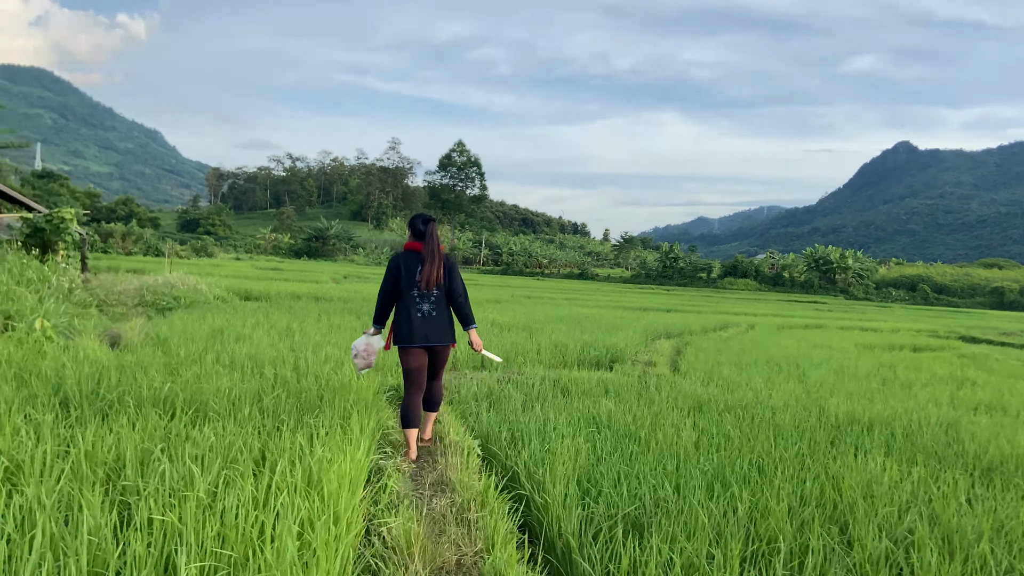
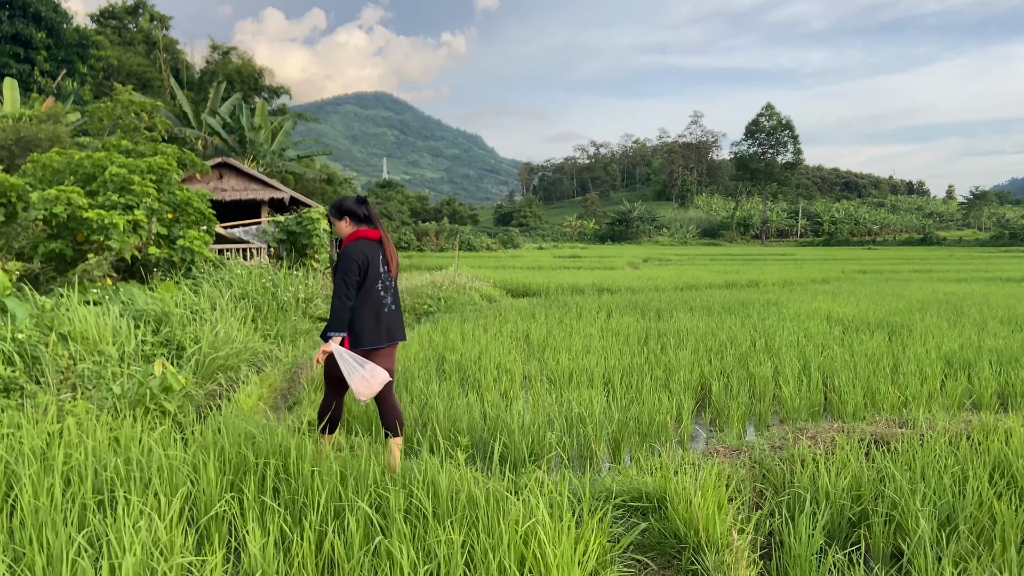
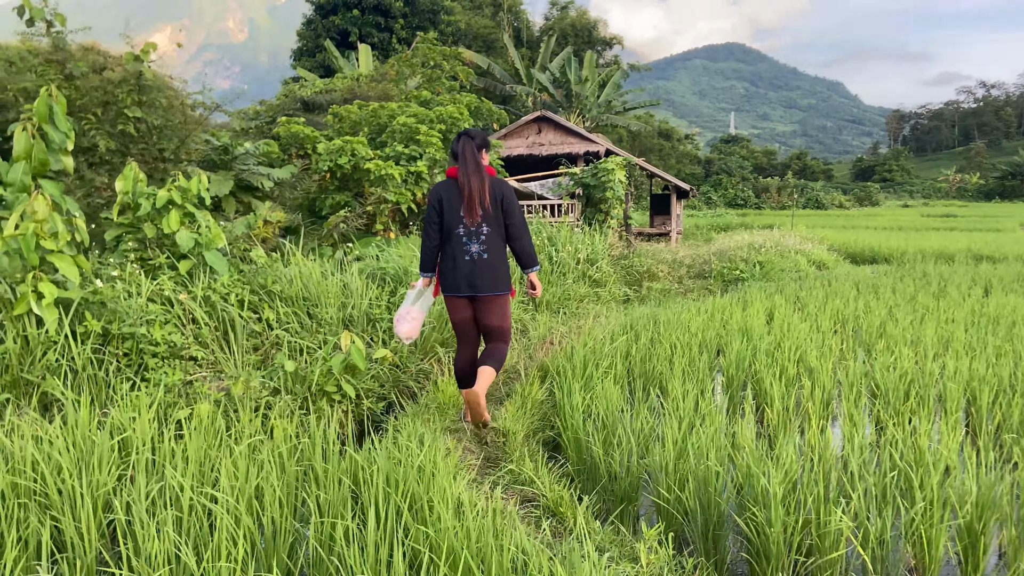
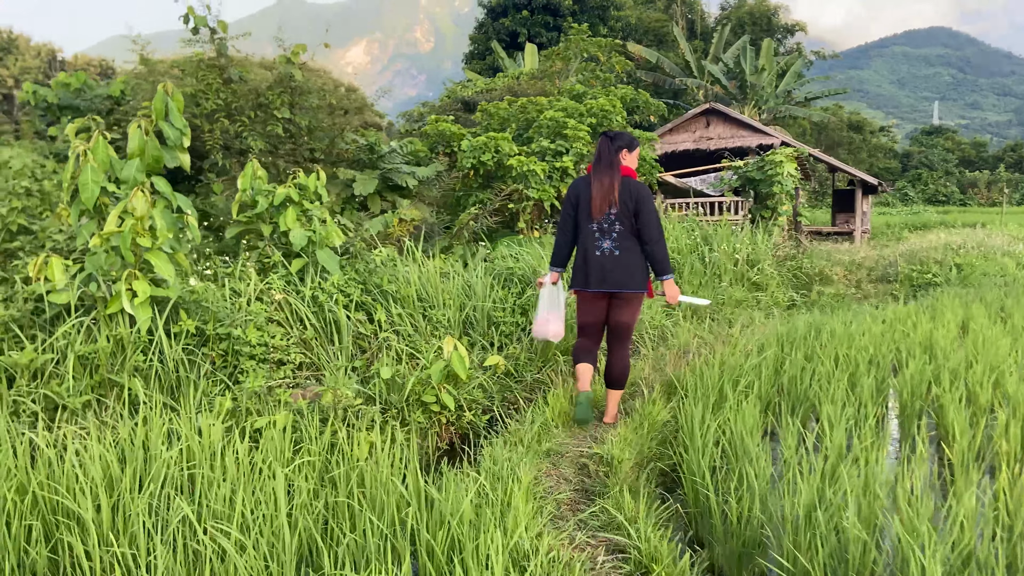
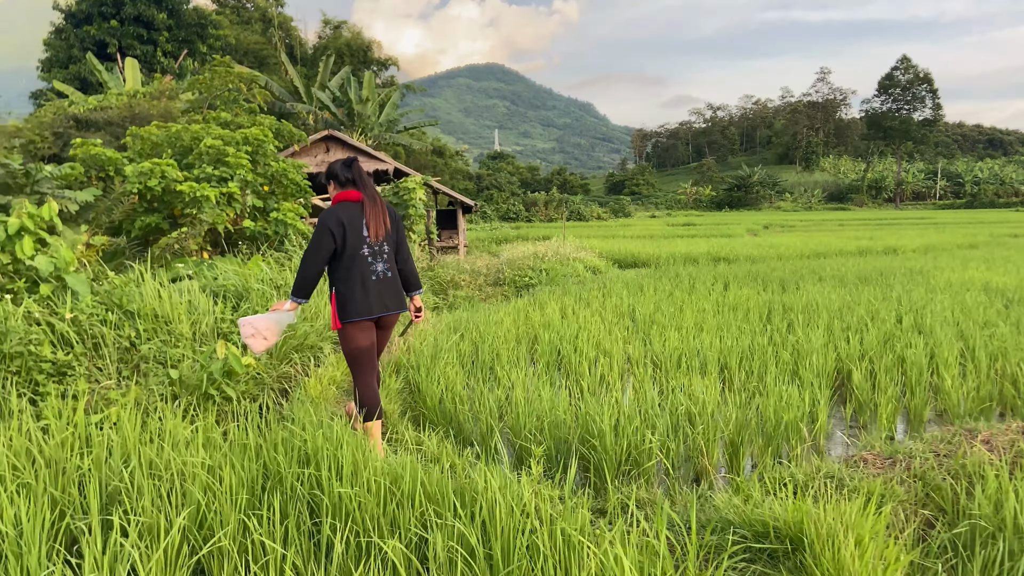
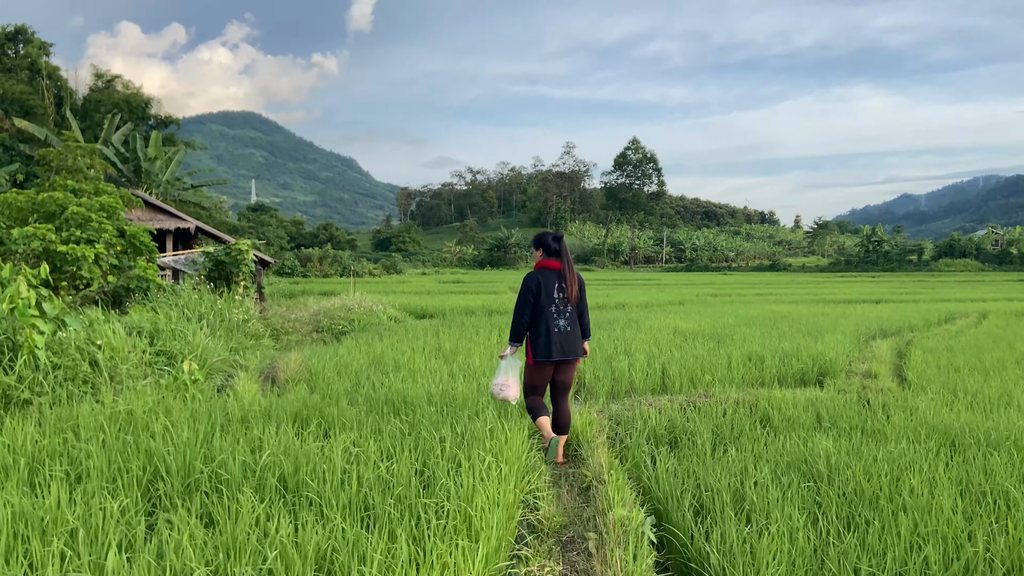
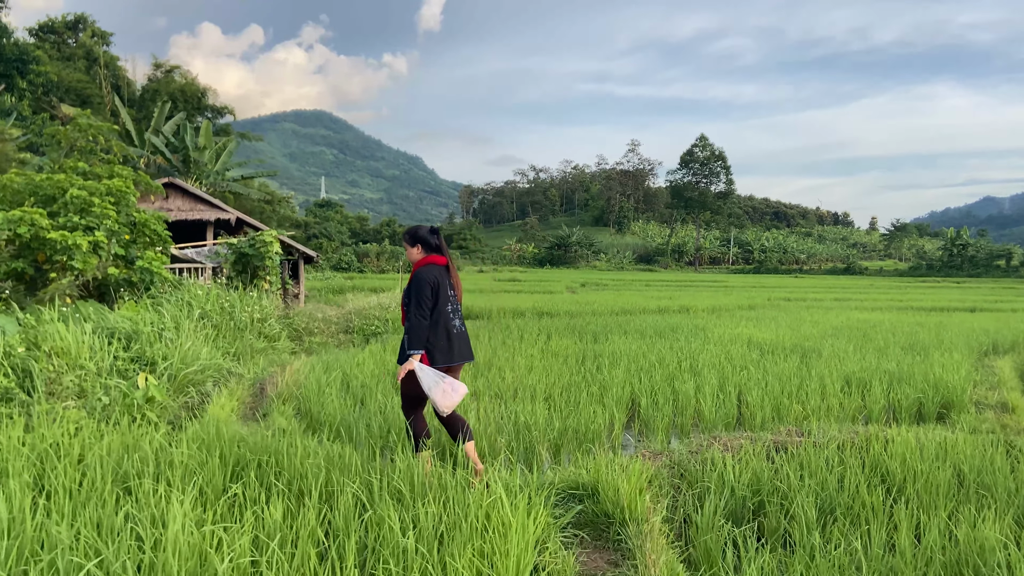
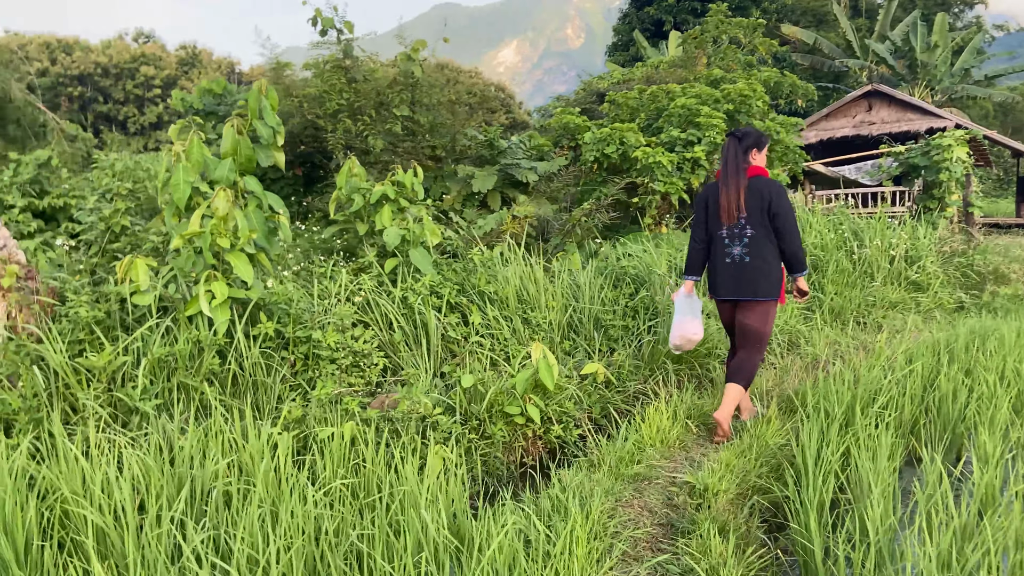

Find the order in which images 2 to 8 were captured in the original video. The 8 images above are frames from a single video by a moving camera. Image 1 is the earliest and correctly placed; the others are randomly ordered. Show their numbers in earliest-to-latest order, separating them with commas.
6, 7, 2, 5, 3, 4, 8
